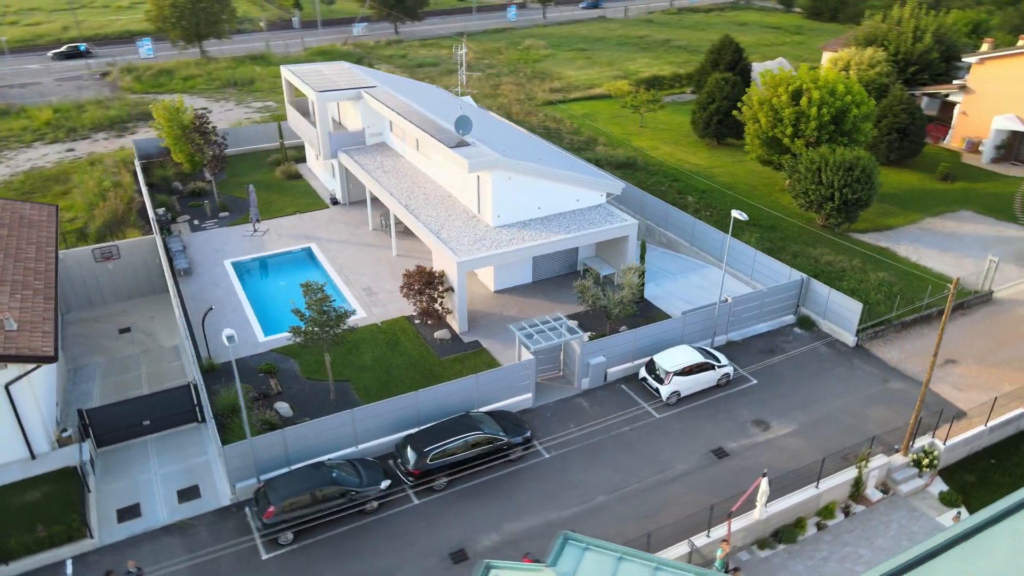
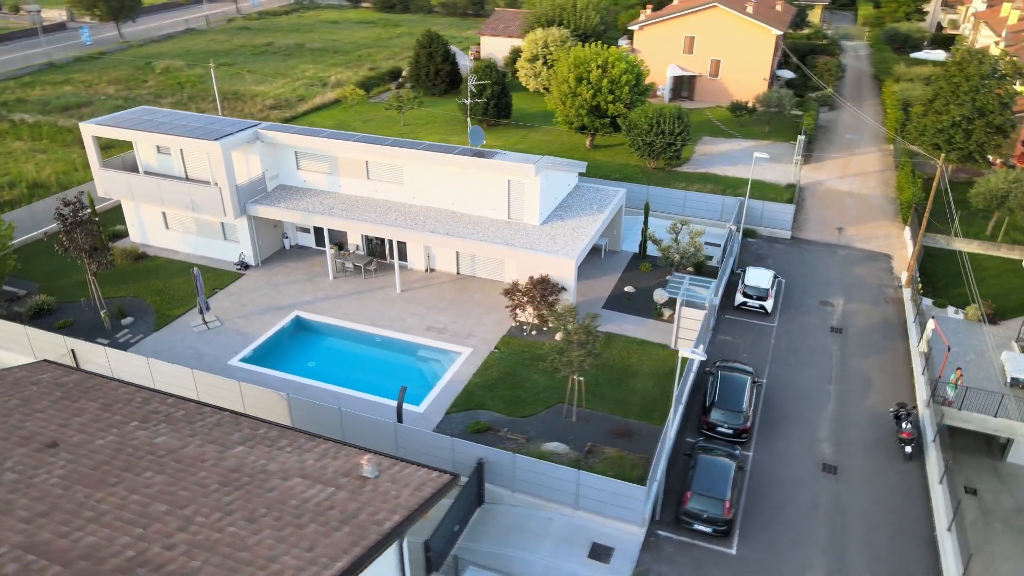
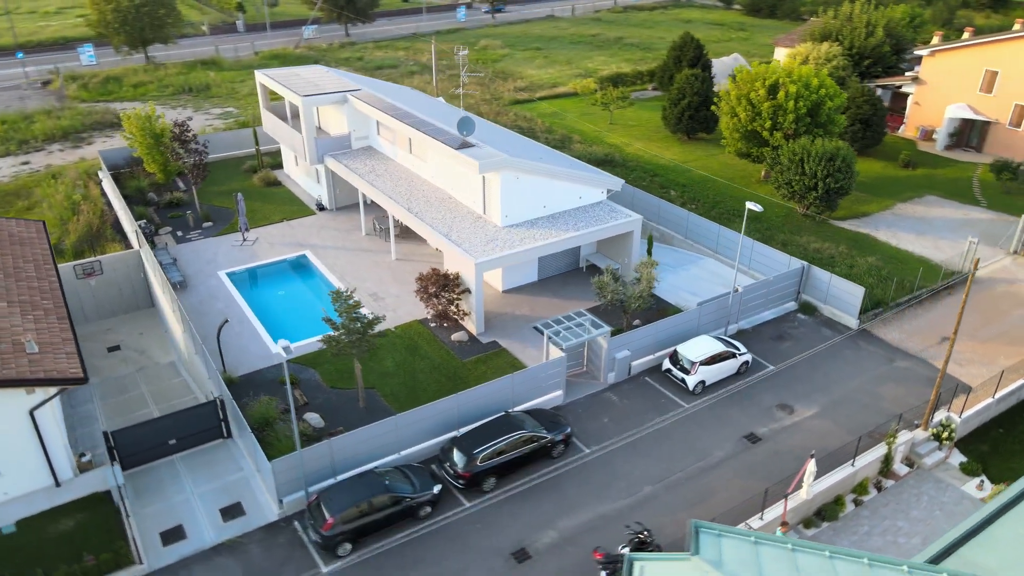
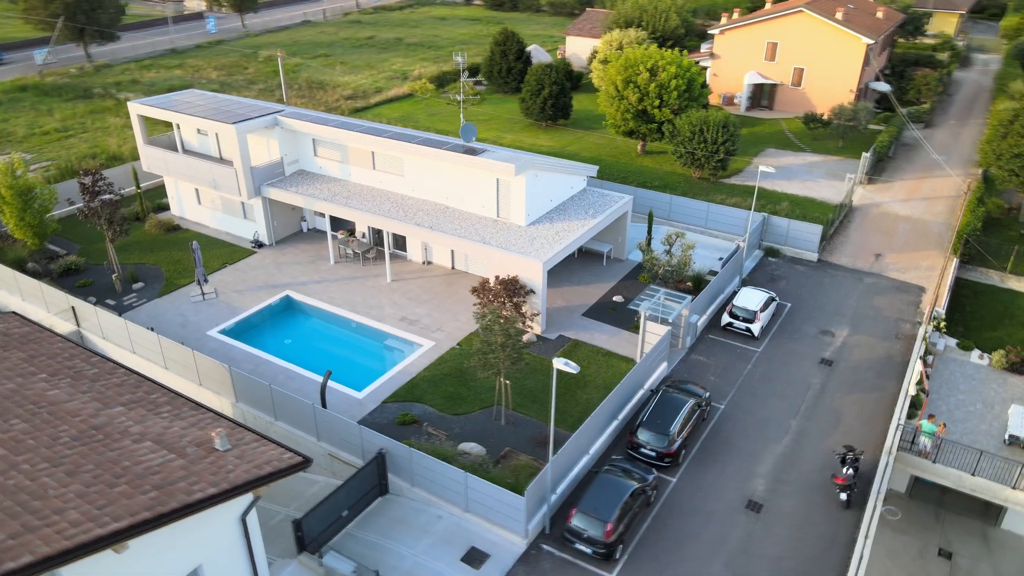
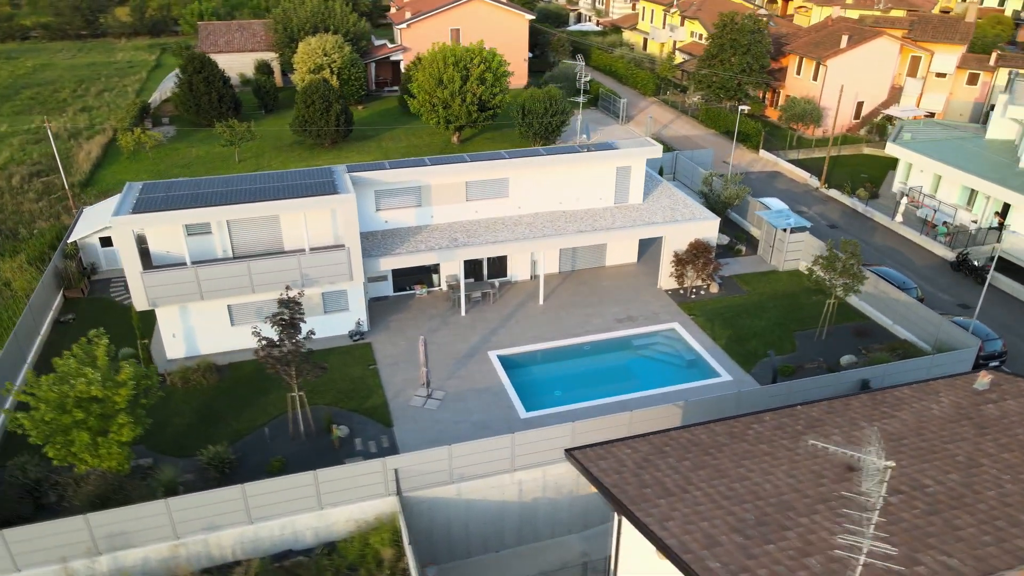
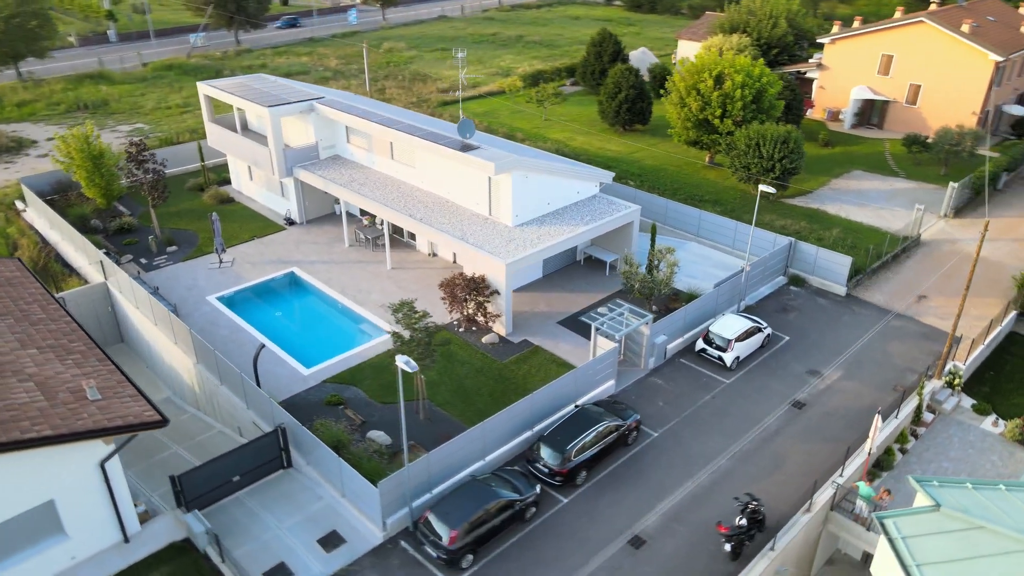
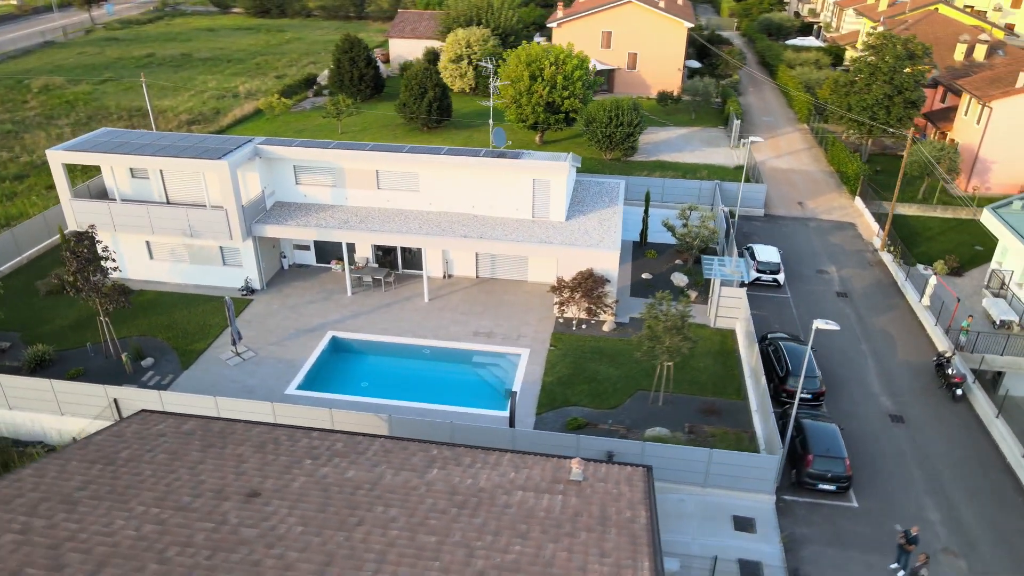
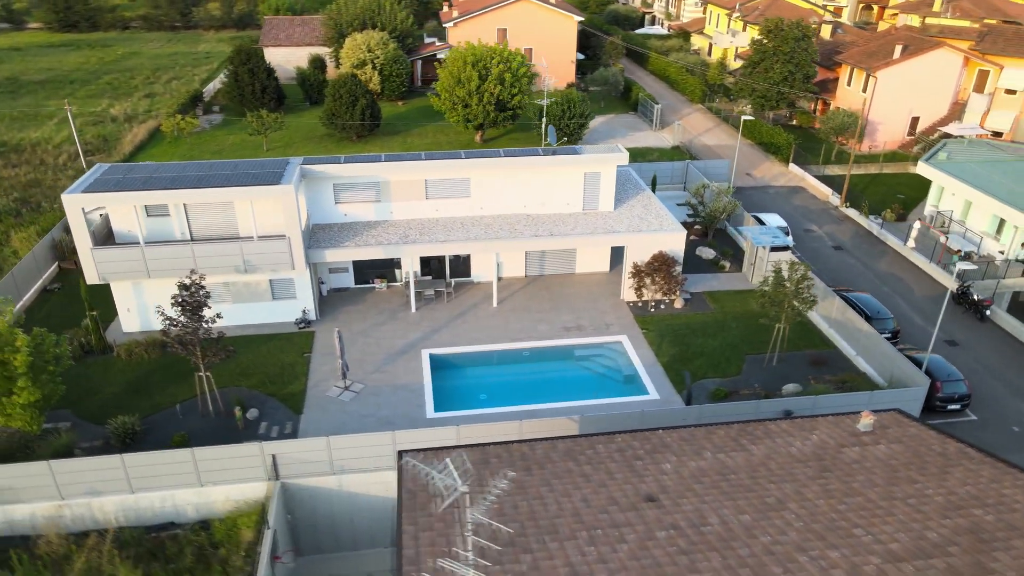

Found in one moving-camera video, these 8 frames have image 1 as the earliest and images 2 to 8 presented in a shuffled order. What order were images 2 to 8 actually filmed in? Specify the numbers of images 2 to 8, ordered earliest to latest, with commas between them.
3, 6, 4, 2, 7, 8, 5
